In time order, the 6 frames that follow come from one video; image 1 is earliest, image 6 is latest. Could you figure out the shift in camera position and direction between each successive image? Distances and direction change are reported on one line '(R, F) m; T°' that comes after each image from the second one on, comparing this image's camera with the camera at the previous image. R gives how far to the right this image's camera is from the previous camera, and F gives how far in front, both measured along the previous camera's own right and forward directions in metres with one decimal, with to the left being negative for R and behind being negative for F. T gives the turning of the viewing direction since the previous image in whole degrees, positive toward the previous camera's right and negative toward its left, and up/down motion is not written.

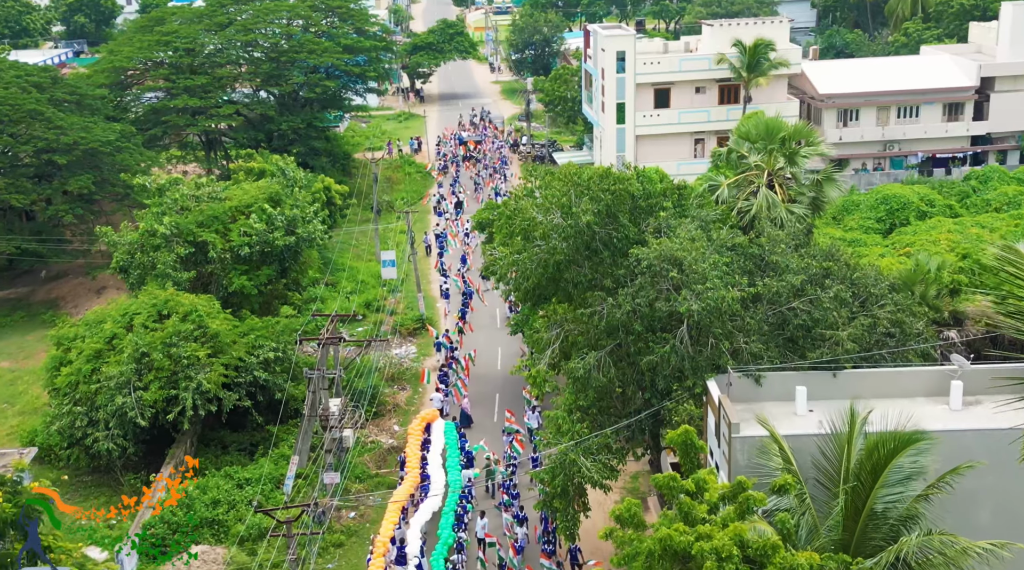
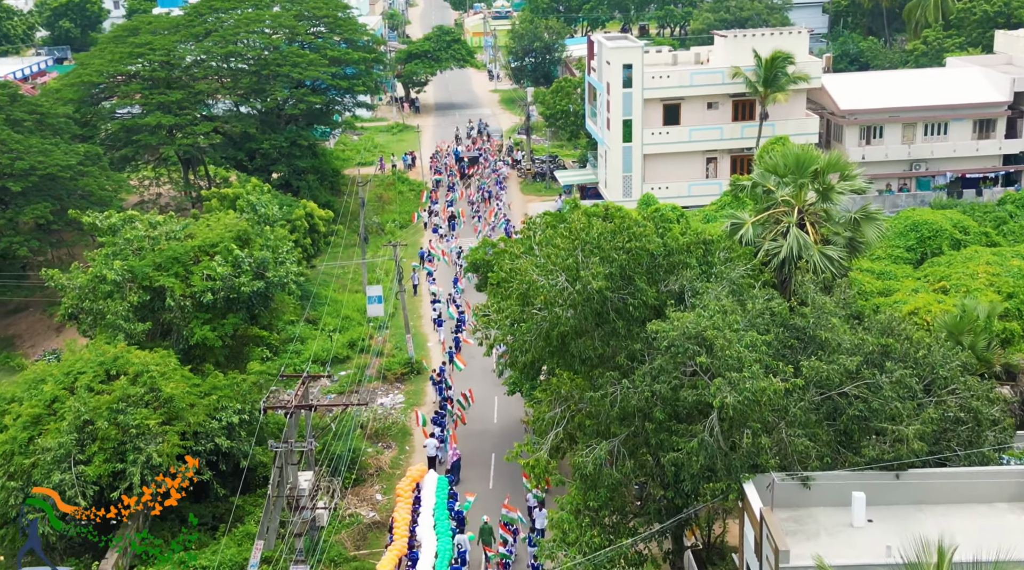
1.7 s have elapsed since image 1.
(+0.1, +4.7) m; 0°
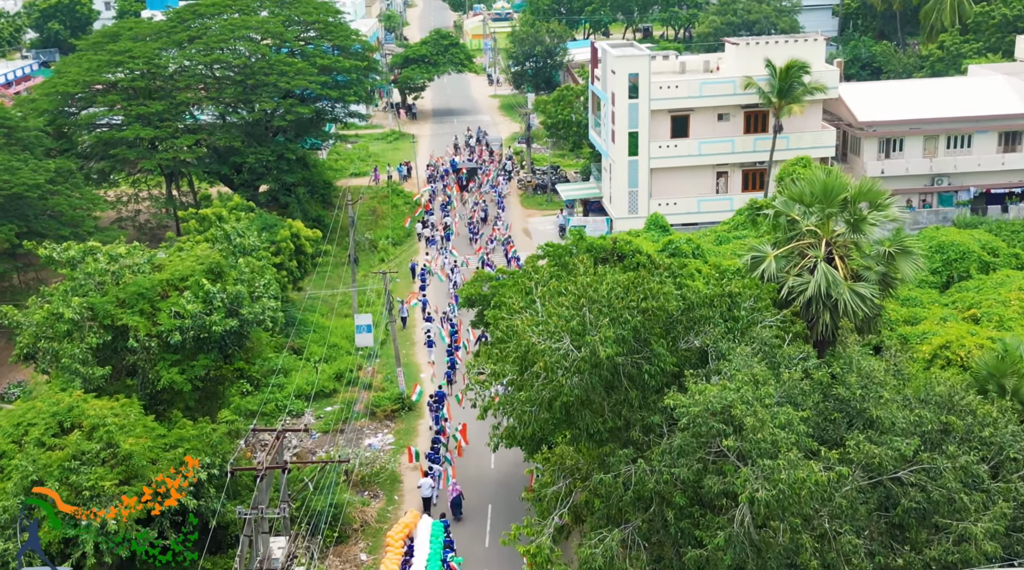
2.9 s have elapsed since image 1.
(+0.1, +3.4) m; 0°
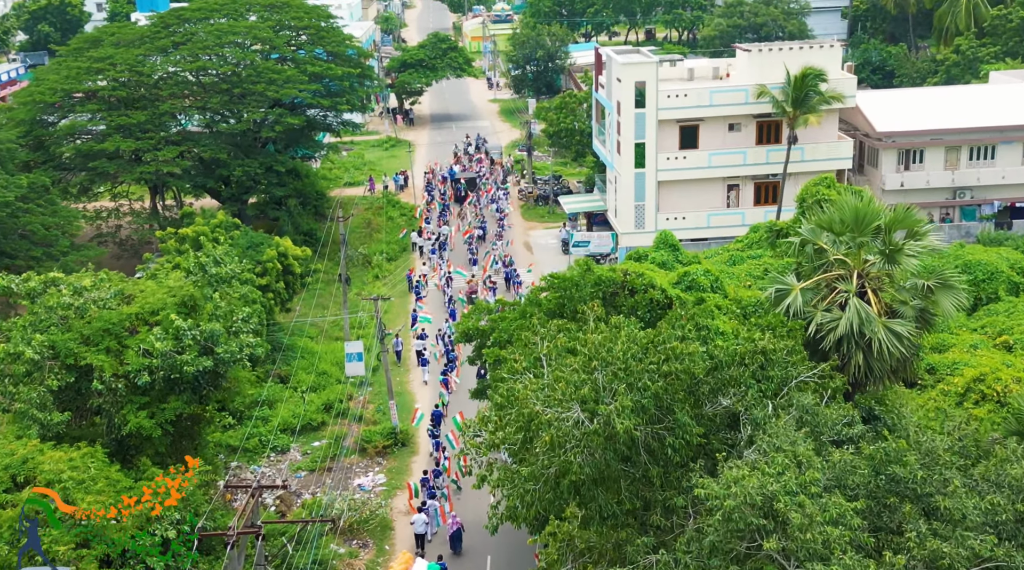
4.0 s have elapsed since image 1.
(0.0, +2.9) m; 0°
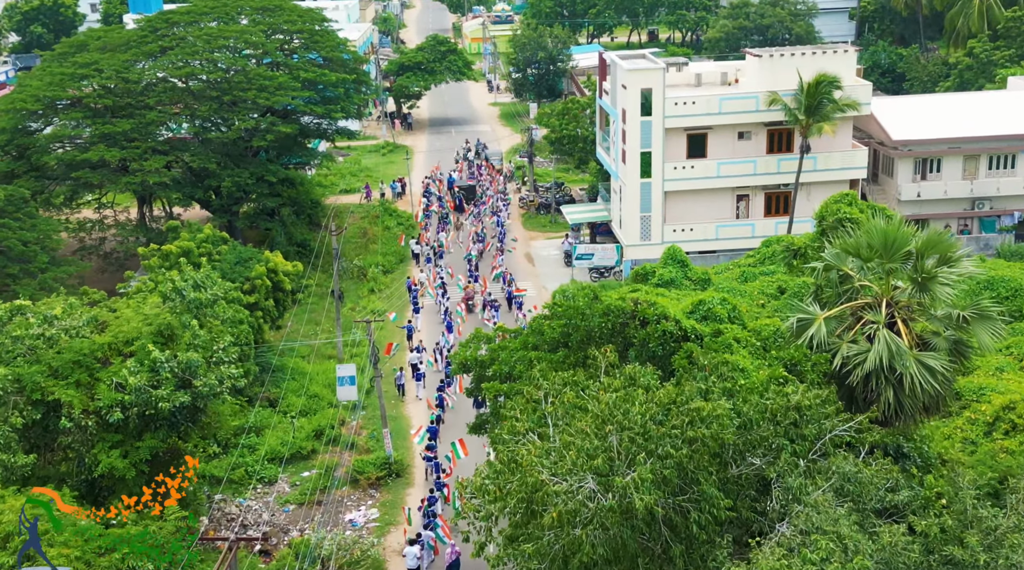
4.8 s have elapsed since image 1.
(0.0, +2.2) m; 0°
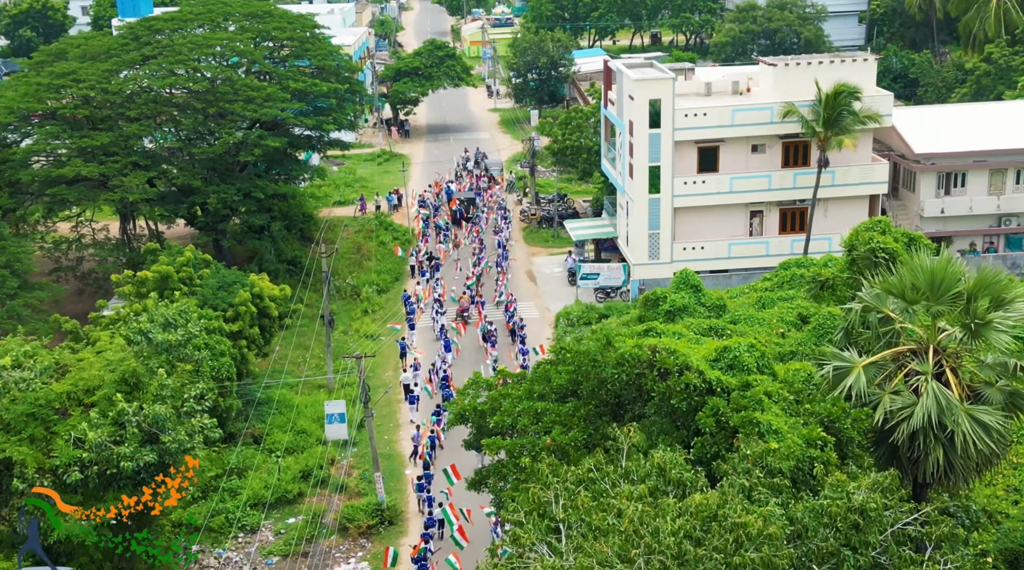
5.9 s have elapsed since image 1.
(-0.1, +2.9) m; 0°
